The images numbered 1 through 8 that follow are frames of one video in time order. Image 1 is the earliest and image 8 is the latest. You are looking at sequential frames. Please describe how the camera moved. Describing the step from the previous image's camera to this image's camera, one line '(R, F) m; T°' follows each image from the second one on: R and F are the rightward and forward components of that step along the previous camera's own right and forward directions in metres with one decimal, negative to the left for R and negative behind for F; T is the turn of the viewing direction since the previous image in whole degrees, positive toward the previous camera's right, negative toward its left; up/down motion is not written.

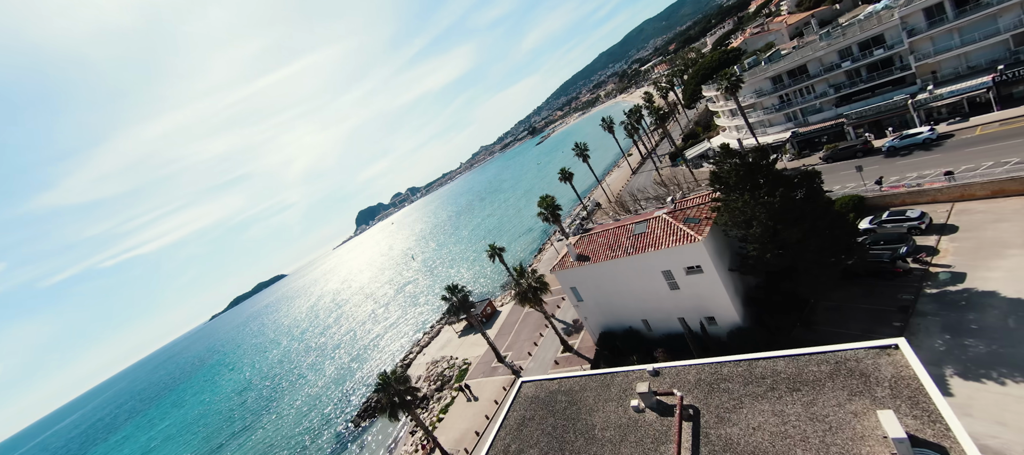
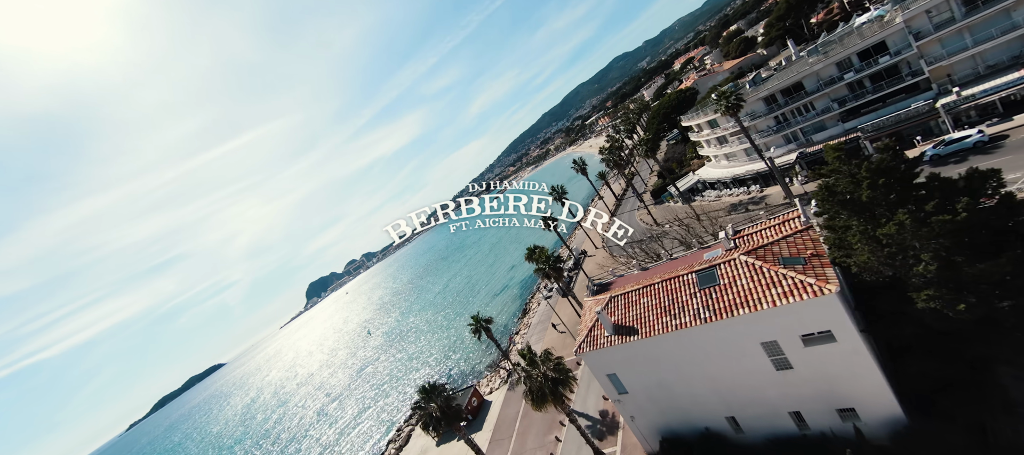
(-2.1, +8.8) m; +7°
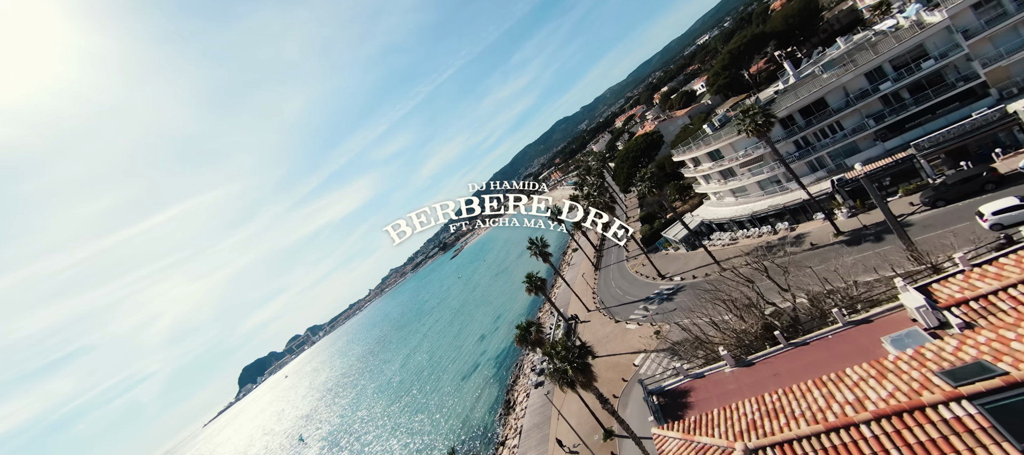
(-1.6, +10.8) m; +7°
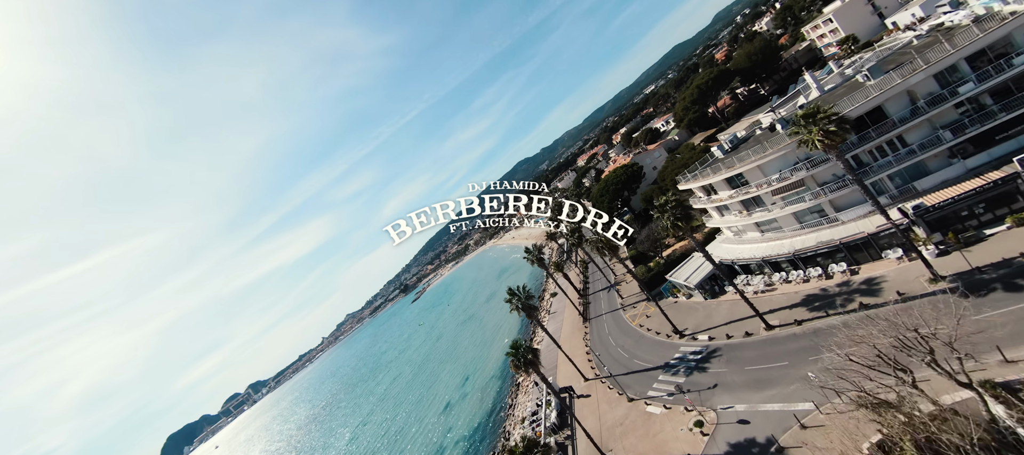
(-1.0, +9.7) m; +6°
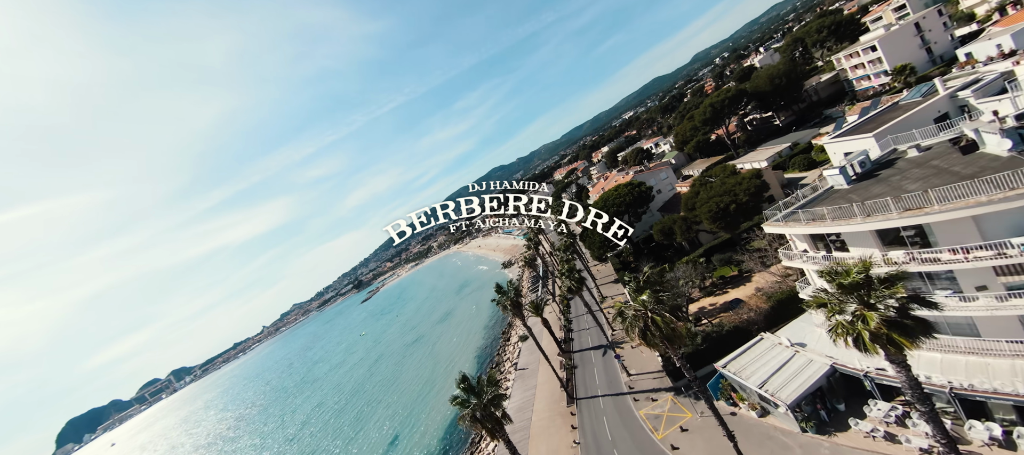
(-0.3, +15.9) m; +5°
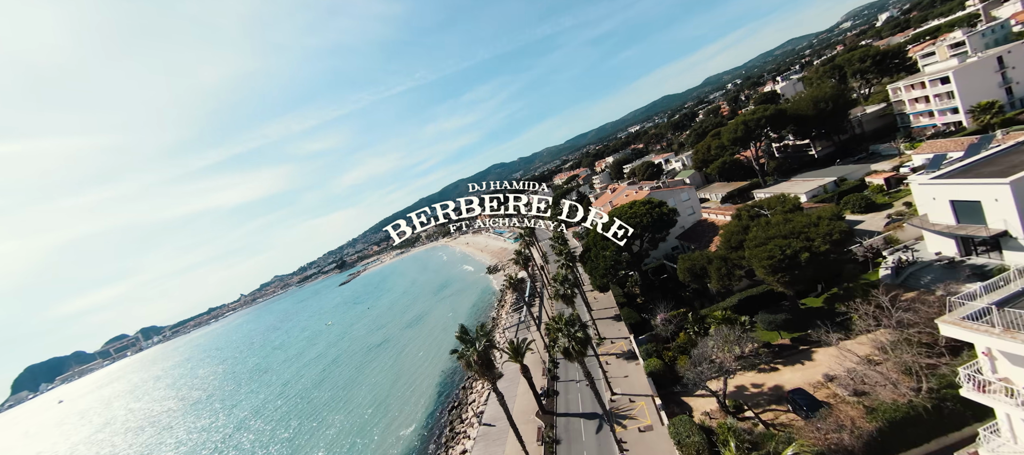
(+0.5, +10.1) m; +1°
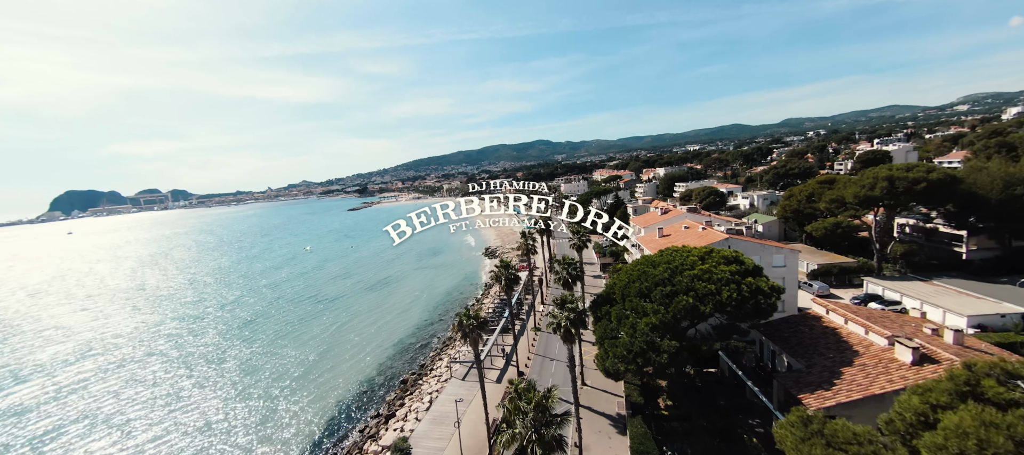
(+2.0, +17.7) m; -3°
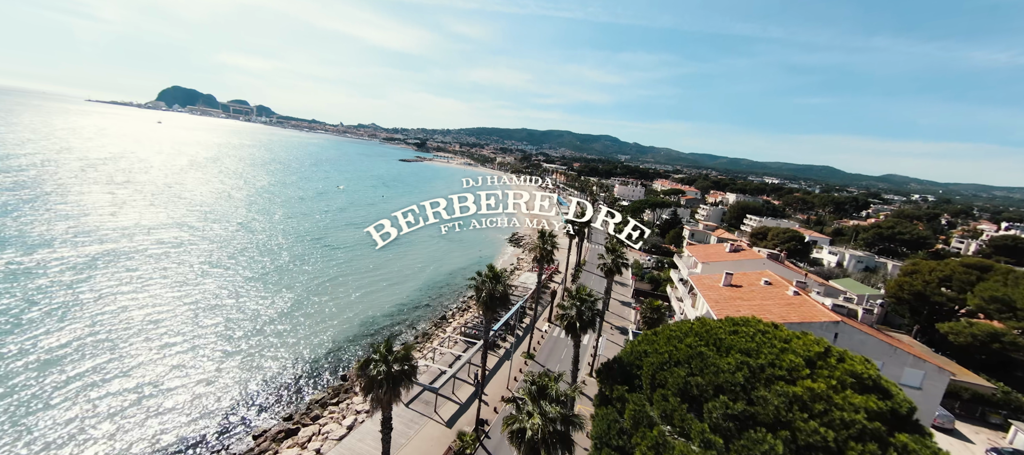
(+2.2, +10.3) m; -6°
